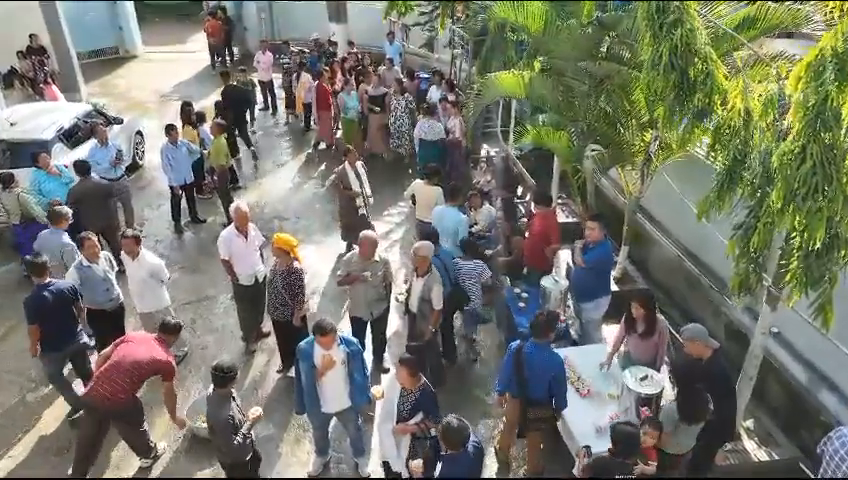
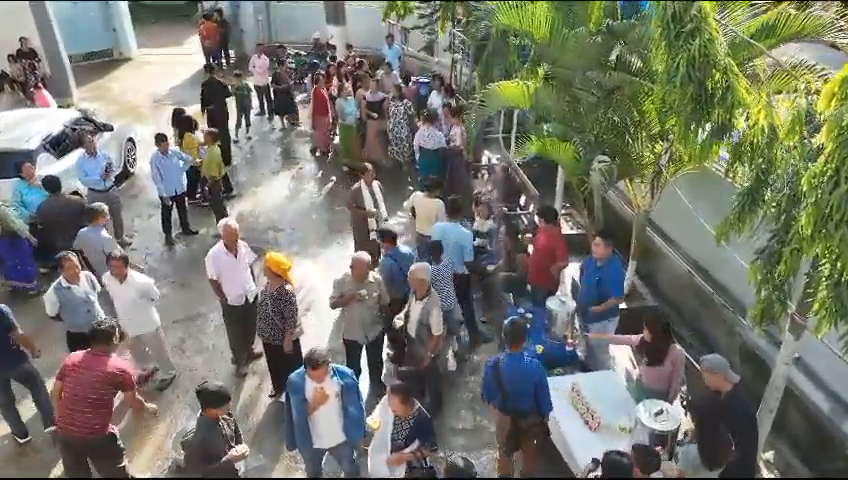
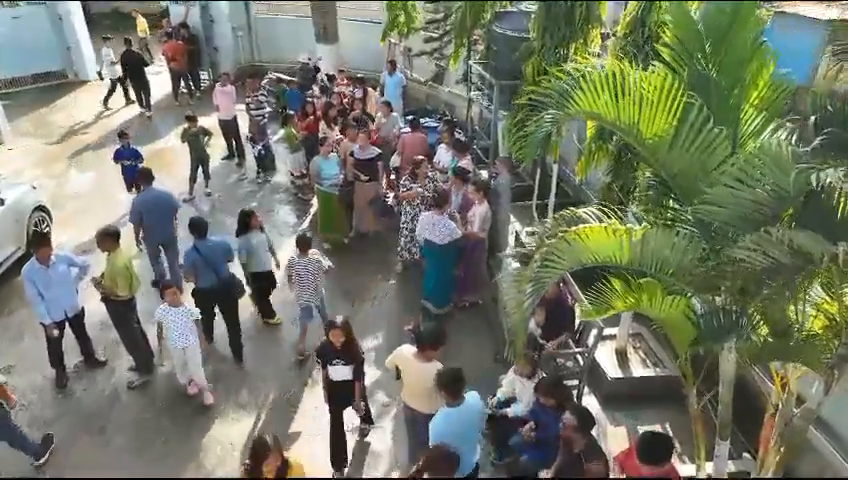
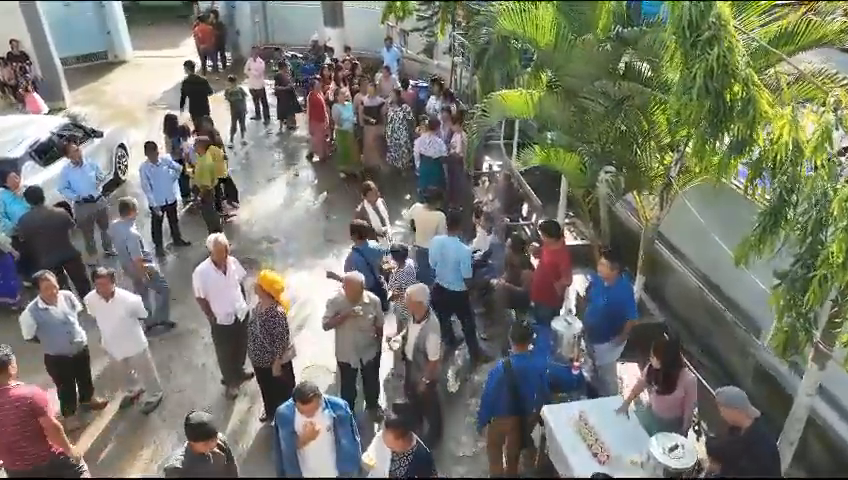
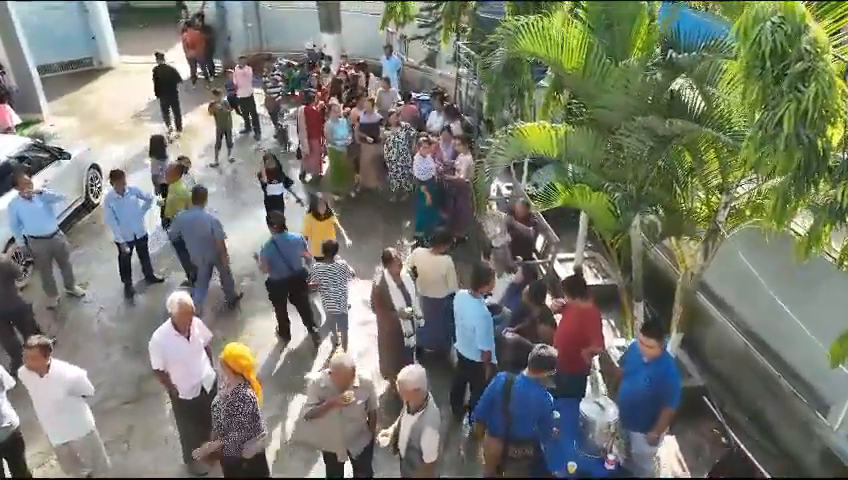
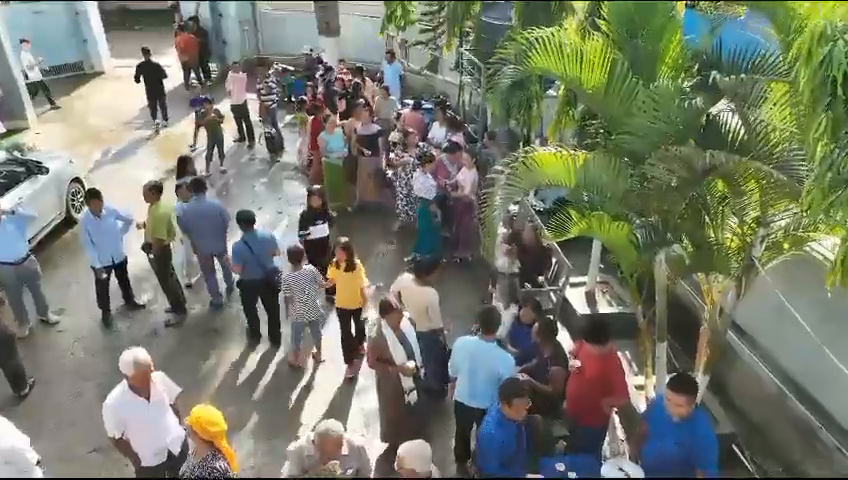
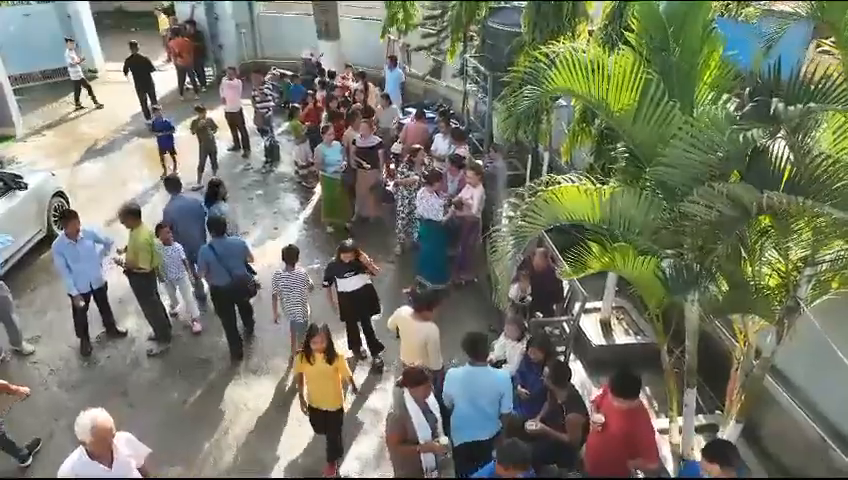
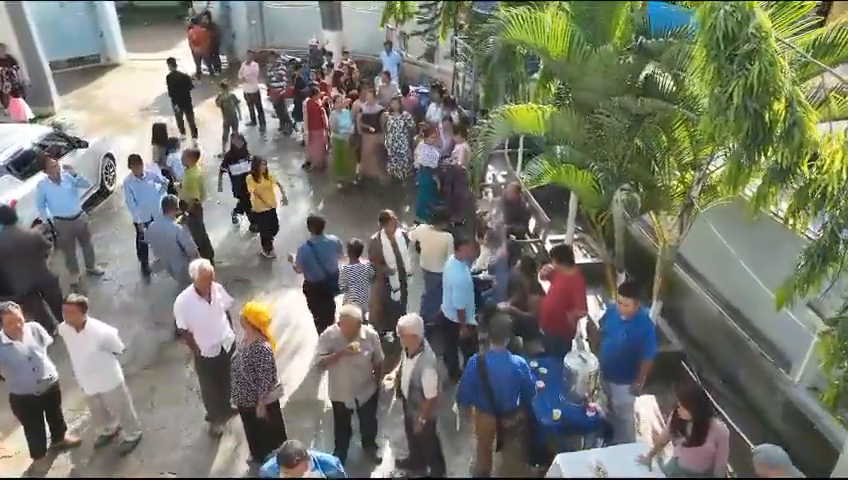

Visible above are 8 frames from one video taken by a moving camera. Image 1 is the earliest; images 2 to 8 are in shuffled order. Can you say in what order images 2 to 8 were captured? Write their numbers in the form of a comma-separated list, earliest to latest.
2, 4, 8, 5, 6, 7, 3
